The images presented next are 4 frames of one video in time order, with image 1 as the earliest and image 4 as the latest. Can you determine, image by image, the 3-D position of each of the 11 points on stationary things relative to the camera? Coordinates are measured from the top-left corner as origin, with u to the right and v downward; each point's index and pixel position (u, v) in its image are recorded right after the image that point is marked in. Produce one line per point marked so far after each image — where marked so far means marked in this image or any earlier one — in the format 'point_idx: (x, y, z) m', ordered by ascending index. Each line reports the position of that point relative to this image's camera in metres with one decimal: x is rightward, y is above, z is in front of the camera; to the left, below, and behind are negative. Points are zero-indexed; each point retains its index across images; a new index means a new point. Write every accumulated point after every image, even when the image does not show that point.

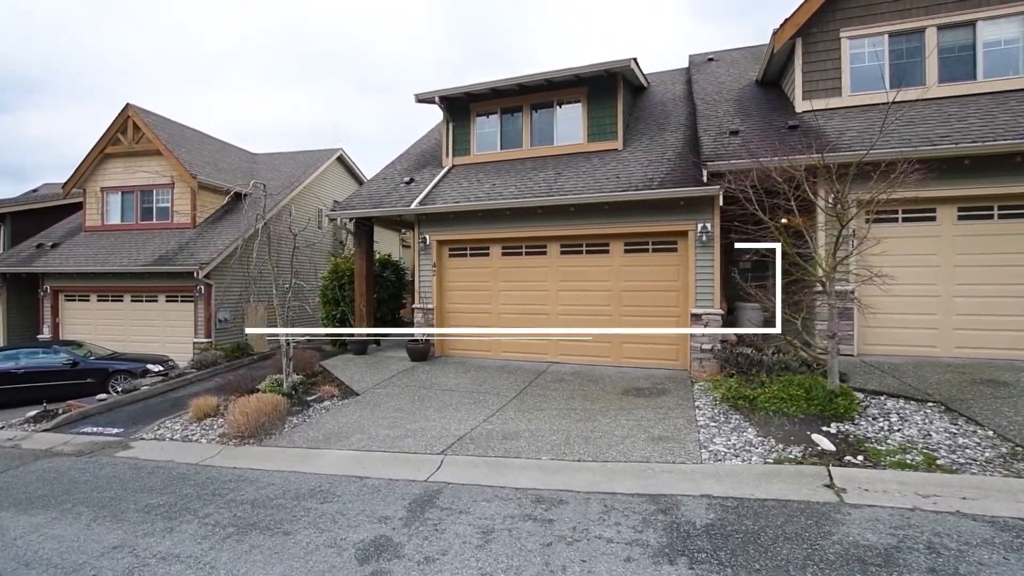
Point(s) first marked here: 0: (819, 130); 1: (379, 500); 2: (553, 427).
0: (+4.8, +2.5, +7.7) m
1: (-1.1, -1.8, +4.2) m
2: (+0.5, -1.6, +5.8) m
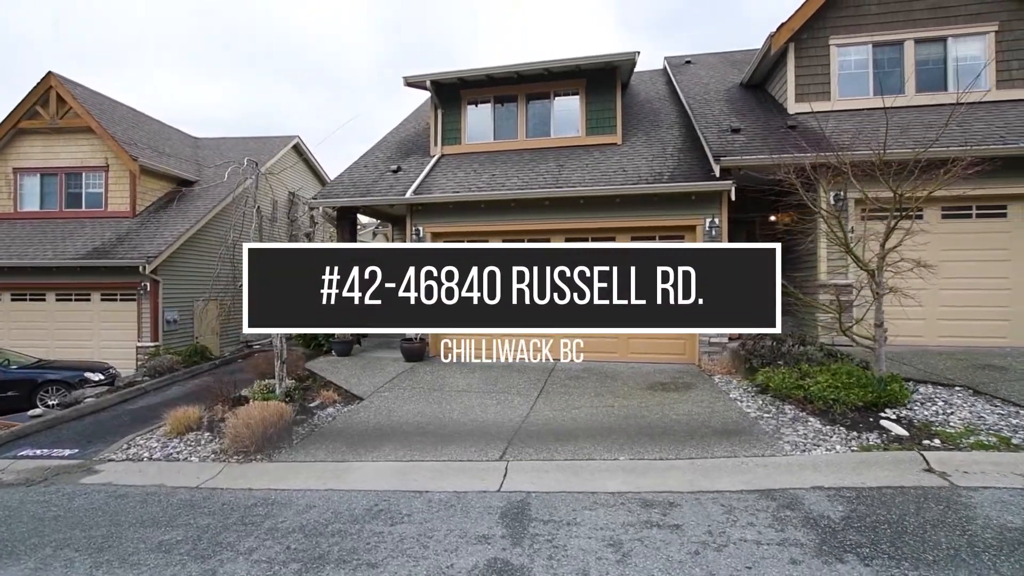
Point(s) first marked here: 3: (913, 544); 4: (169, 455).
0: (+5.0, +2.6, +8.1) m
1: (-0.4, -1.7, +3.8) m
2: (+1.0, -1.5, +5.5) m
3: (+2.4, -1.5, +3.0) m
4: (-3.9, -1.9, +5.6) m
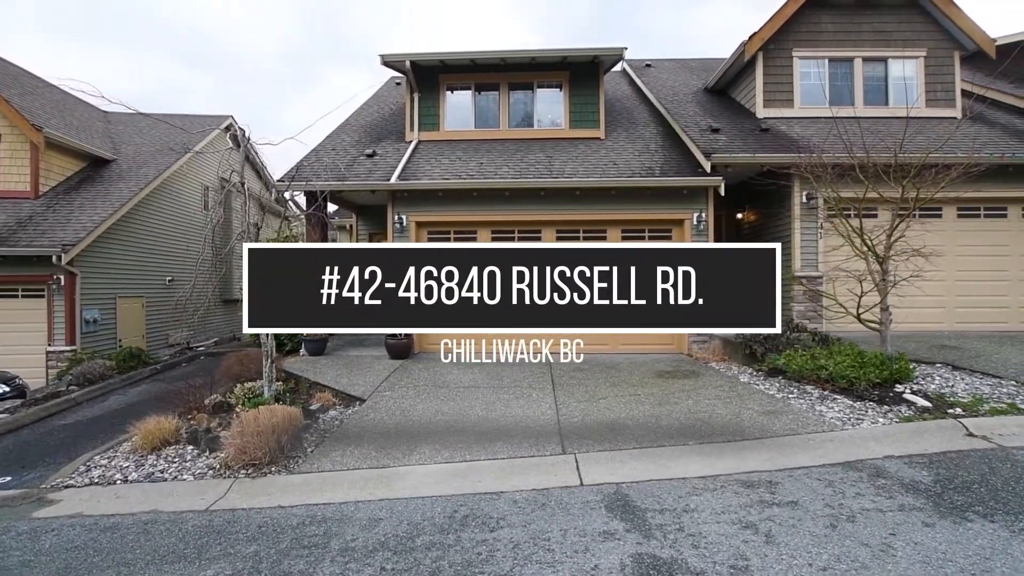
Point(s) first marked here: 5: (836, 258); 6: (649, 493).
0: (+4.9, +2.8, +8.7) m
1: (+0.4, -1.6, +3.5) m
2: (+1.4, -1.4, +5.5) m
3: (+3.3, -1.4, +3.2) m
4: (-3.4, -1.8, +4.7) m
5: (+5.3, +0.5, +8.1) m
6: (+1.0, -1.5, +3.7) m
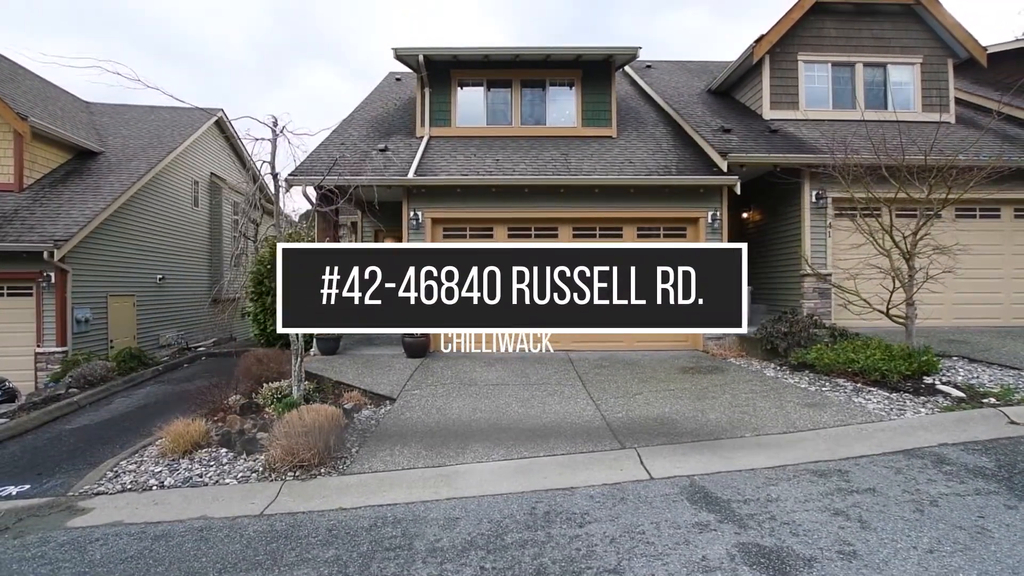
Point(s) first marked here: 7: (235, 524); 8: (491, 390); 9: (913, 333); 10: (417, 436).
0: (+5.1, +2.8, +9.0) m
1: (+1.0, -1.5, +3.5) m
2: (+1.9, -1.3, +5.5) m
3: (+3.9, -1.3, +3.4) m
4: (-2.9, -1.7, +4.4) m
5: (+5.7, +0.6, +8.4) m
6: (+1.6, -1.5, +3.7) m
7: (-2.1, -1.8, +3.8) m
8: (-0.3, -1.3, +6.4) m
9: (+4.8, -0.5, +6.0) m
10: (-1.0, -1.5, +5.1) m
